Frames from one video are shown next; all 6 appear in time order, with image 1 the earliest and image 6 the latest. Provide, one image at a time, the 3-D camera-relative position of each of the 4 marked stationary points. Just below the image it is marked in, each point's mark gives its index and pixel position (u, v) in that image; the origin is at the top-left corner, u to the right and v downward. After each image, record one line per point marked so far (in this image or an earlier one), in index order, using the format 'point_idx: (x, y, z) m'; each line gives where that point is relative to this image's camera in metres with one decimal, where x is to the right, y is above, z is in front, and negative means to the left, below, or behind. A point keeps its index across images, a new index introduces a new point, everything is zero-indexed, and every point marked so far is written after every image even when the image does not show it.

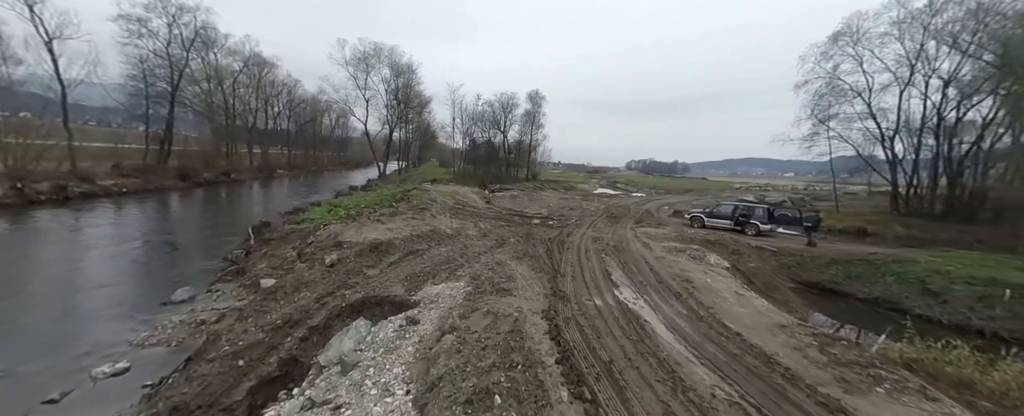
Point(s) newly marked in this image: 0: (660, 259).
0: (+4.4, -1.5, +10.0) m
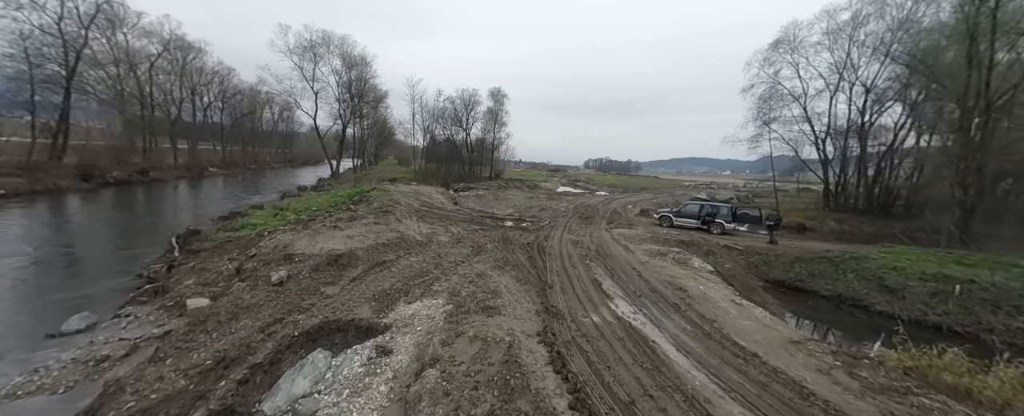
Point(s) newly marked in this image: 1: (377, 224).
0: (+3.8, -1.6, +9.6) m
1: (-6.0, -0.8, +15.1) m
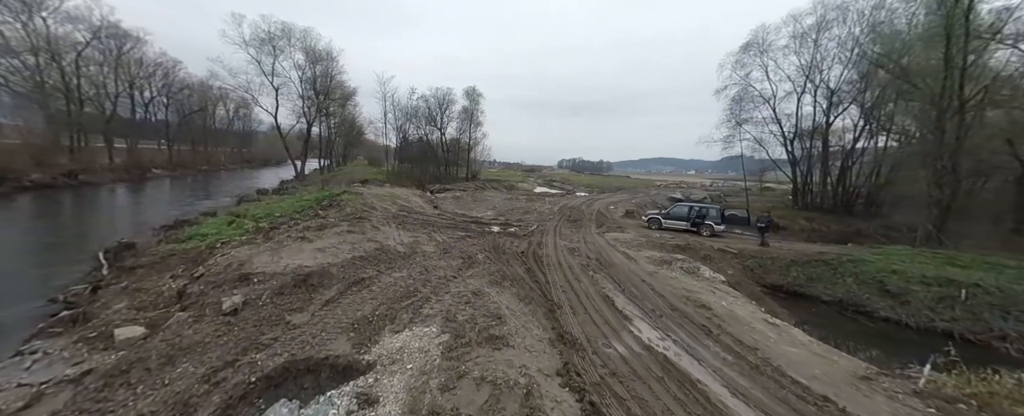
0: (+3.7, -1.8, +8.9) m
1: (-6.5, -1.0, +13.6) m
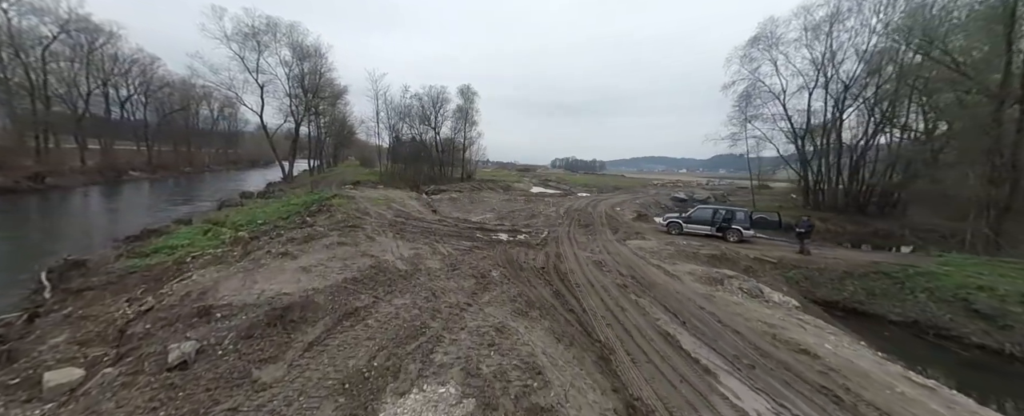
0: (+4.3, -2.0, +7.3) m
1: (-6.0, -1.4, +11.8) m
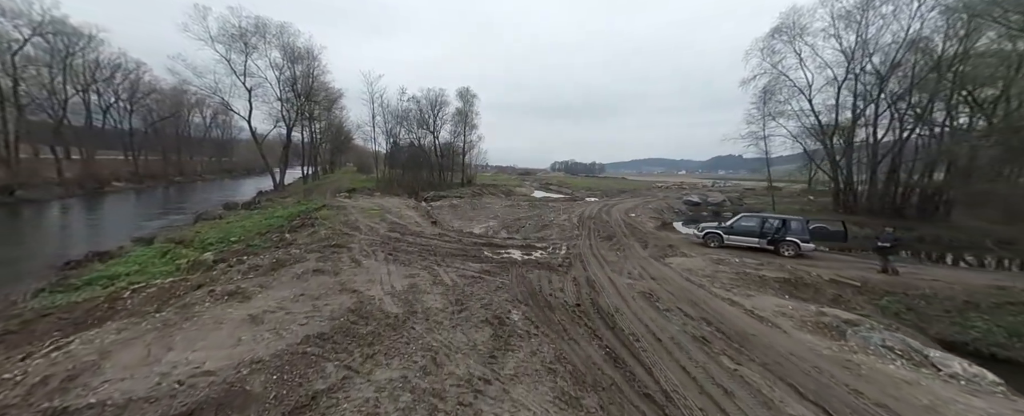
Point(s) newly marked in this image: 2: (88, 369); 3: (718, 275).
0: (+4.9, -2.3, +4.8) m
1: (-5.4, -1.9, +9.3) m
2: (-6.3, -2.4, +5.1) m
3: (+6.2, -2.0, +10.1) m
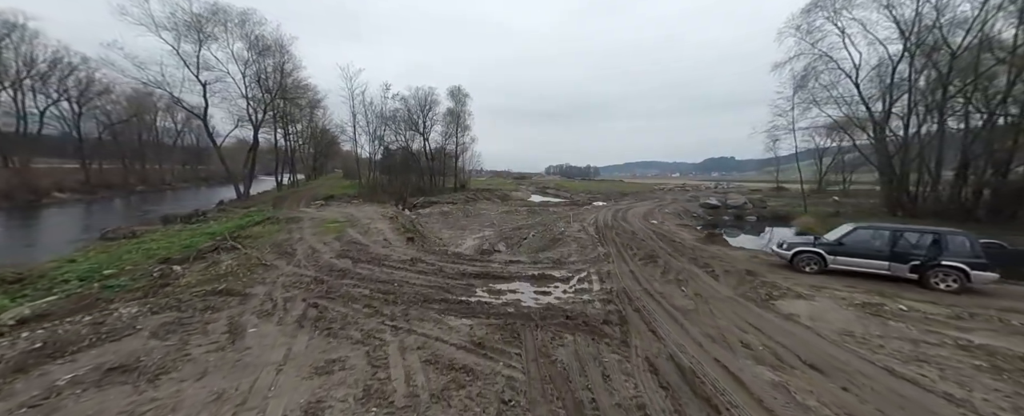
0: (+5.3, -2.5, -0.2) m
1: (-5.2, -2.3, +4.1) m
2: (-6.0, -2.7, -0.1) m
3: (+6.5, -2.2, +5.1) m
